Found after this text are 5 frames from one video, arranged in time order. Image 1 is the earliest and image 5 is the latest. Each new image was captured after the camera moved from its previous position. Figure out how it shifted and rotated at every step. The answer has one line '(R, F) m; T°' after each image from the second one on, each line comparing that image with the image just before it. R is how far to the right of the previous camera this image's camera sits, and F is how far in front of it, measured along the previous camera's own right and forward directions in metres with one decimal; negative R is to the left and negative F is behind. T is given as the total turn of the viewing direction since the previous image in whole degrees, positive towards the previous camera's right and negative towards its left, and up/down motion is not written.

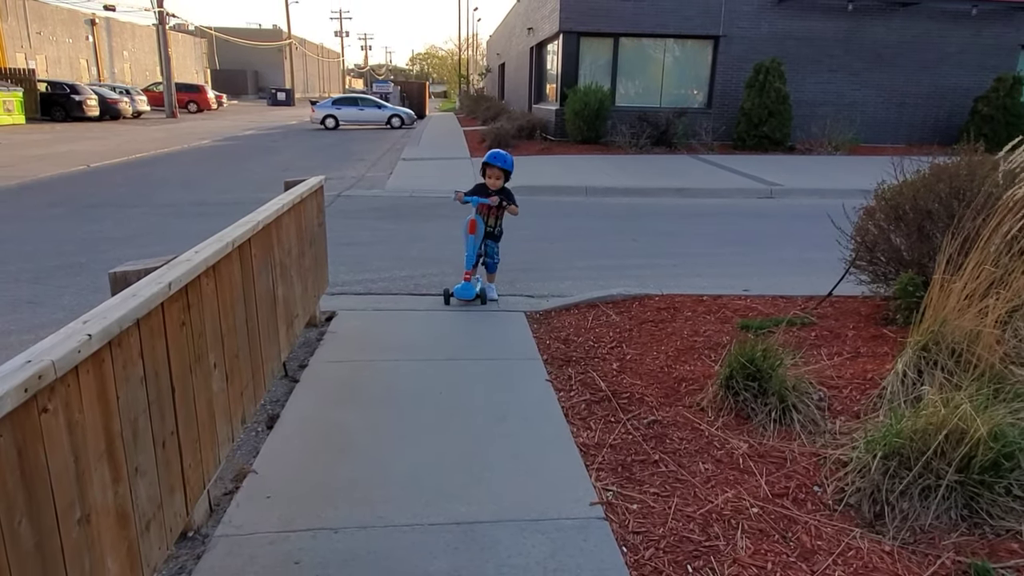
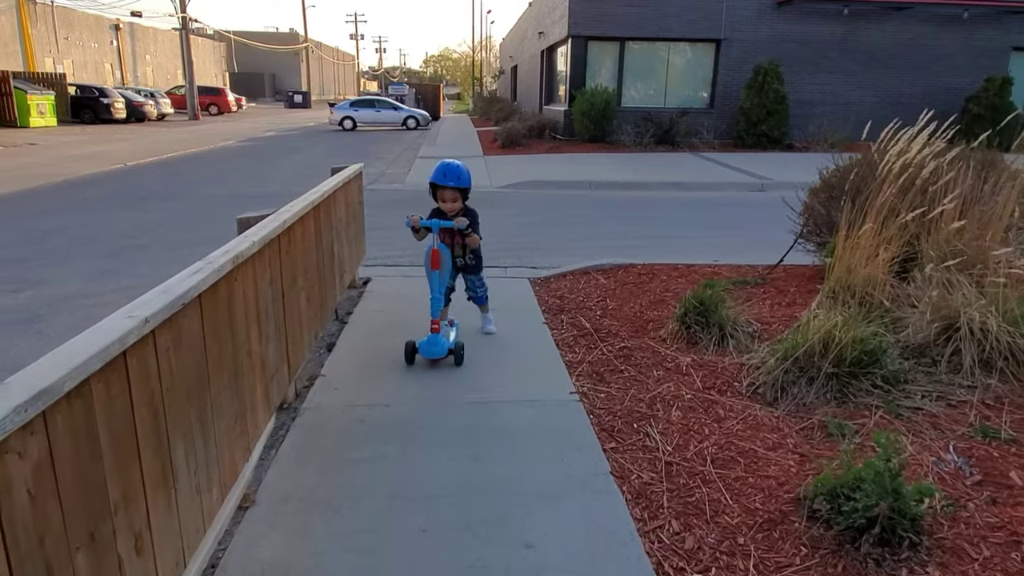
(+0.1, -1.1) m; -1°
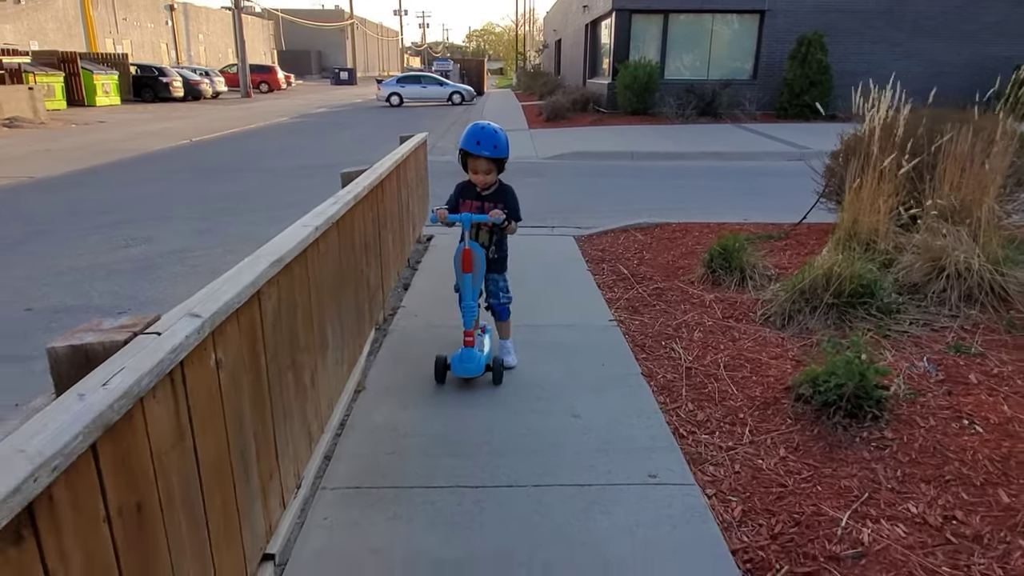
(0.0, -0.8) m; -3°
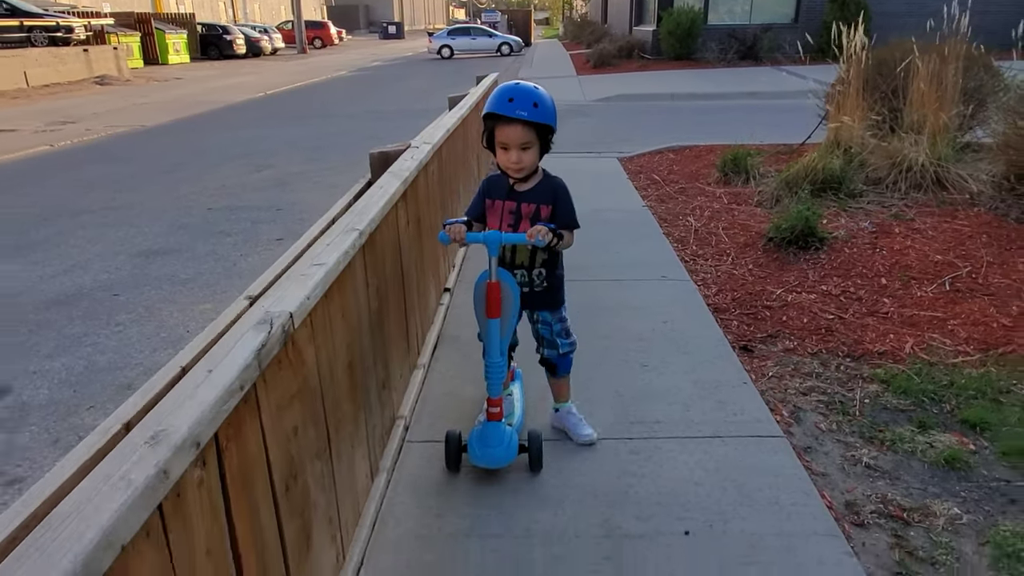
(-0.1, -1.8) m; -4°
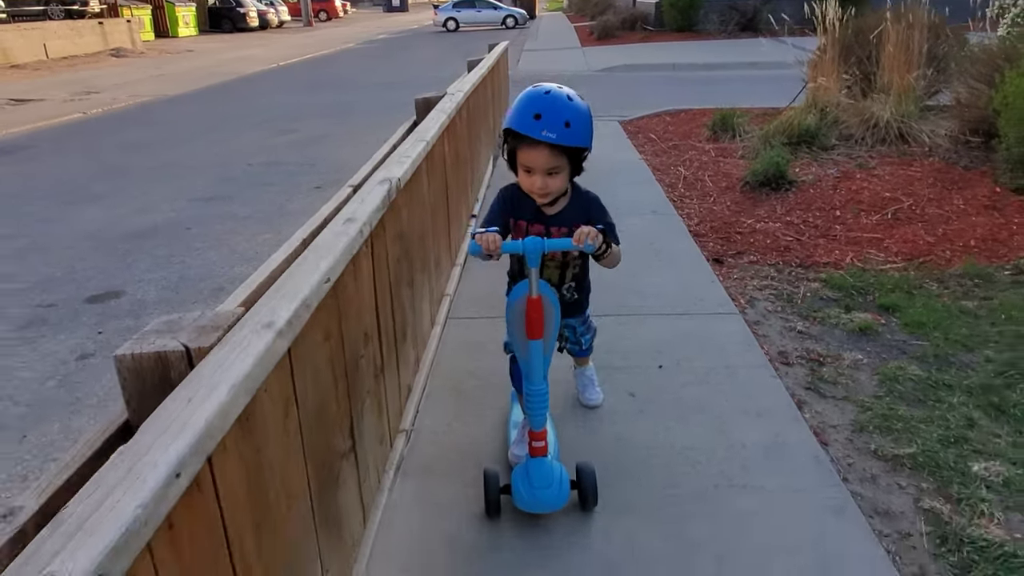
(-0.1, -0.9) m; 0°
